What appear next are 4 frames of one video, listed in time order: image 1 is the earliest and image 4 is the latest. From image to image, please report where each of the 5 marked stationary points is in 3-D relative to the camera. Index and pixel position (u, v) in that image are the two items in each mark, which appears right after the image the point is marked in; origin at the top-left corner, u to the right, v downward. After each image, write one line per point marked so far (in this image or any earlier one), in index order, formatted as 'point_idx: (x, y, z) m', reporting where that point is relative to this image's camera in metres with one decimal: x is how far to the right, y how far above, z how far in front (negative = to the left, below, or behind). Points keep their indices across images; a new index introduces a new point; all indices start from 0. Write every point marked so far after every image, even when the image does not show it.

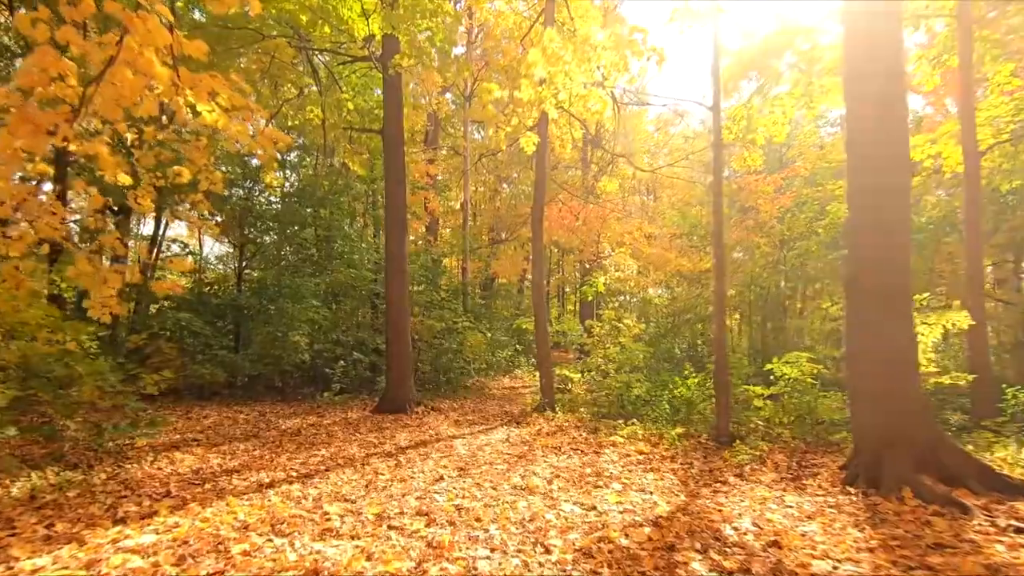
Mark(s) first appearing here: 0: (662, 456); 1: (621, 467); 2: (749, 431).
0: (+1.8, -2.0, +6.5) m
1: (+1.2, -1.9, +6.0) m
2: (+3.2, -1.9, +7.6) m
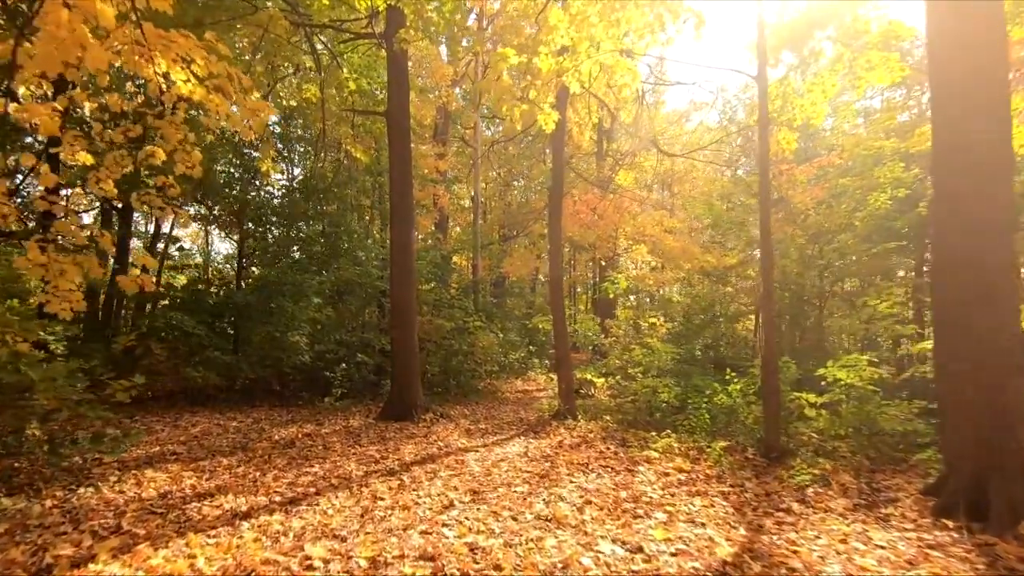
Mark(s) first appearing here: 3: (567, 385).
0: (+2.0, -1.9, +5.6) m
1: (+1.4, -1.8, +5.2) m
2: (+3.4, -1.8, +6.6) m
3: (+0.9, -1.5, +8.9) m
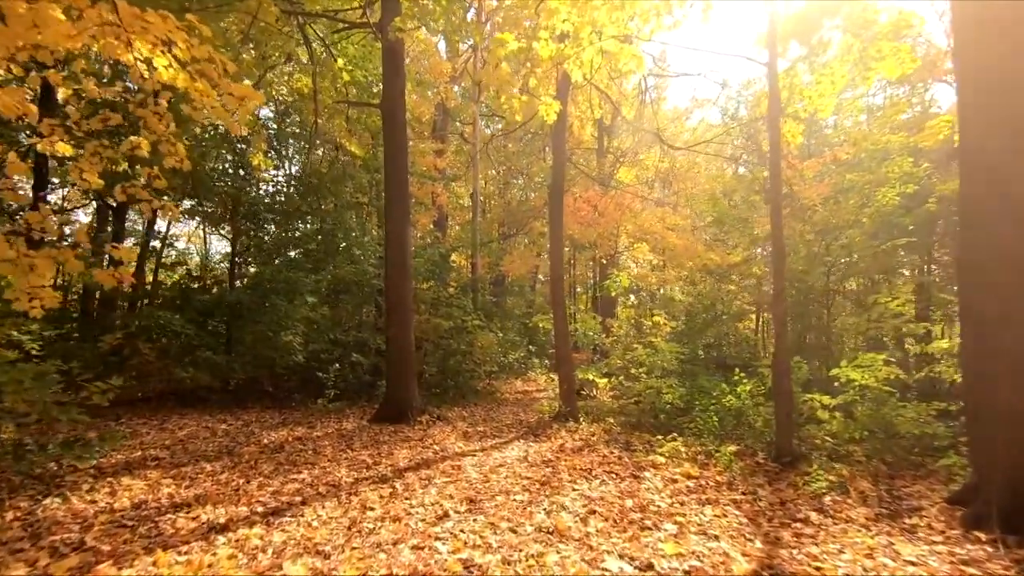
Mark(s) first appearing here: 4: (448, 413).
0: (+1.9, -1.8, +5.3) m
1: (+1.4, -1.8, +4.9) m
2: (+3.4, -1.8, +6.3) m
3: (+0.8, -1.5, +8.6) m
4: (-1.1, -2.2, +9.8) m
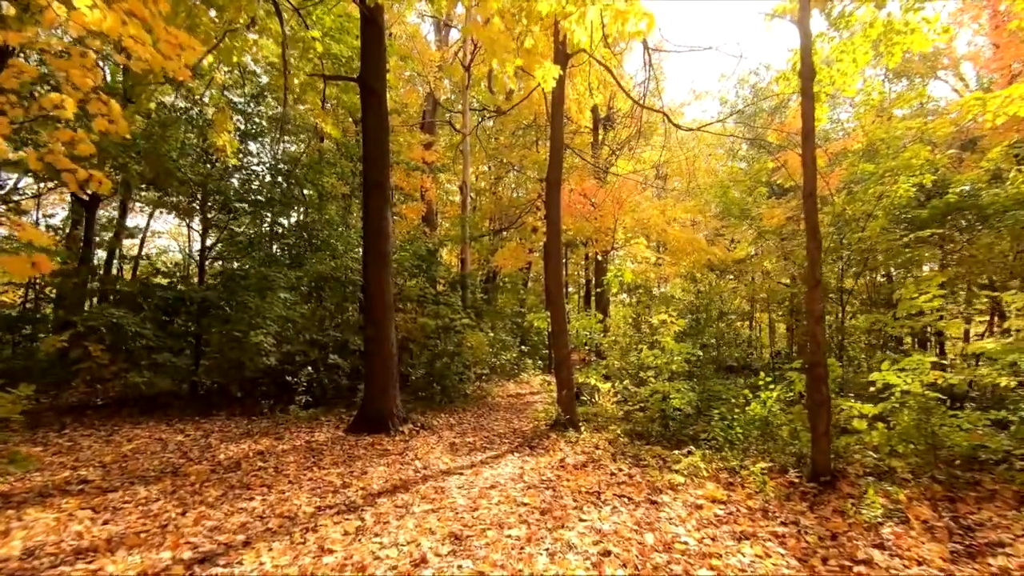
0: (+1.9, -1.8, +4.5) m
1: (+1.3, -1.7, +4.0) m
2: (+3.3, -1.7, +5.5) m
3: (+0.7, -1.4, +7.8) m
4: (-1.2, -2.1, +8.9) m
